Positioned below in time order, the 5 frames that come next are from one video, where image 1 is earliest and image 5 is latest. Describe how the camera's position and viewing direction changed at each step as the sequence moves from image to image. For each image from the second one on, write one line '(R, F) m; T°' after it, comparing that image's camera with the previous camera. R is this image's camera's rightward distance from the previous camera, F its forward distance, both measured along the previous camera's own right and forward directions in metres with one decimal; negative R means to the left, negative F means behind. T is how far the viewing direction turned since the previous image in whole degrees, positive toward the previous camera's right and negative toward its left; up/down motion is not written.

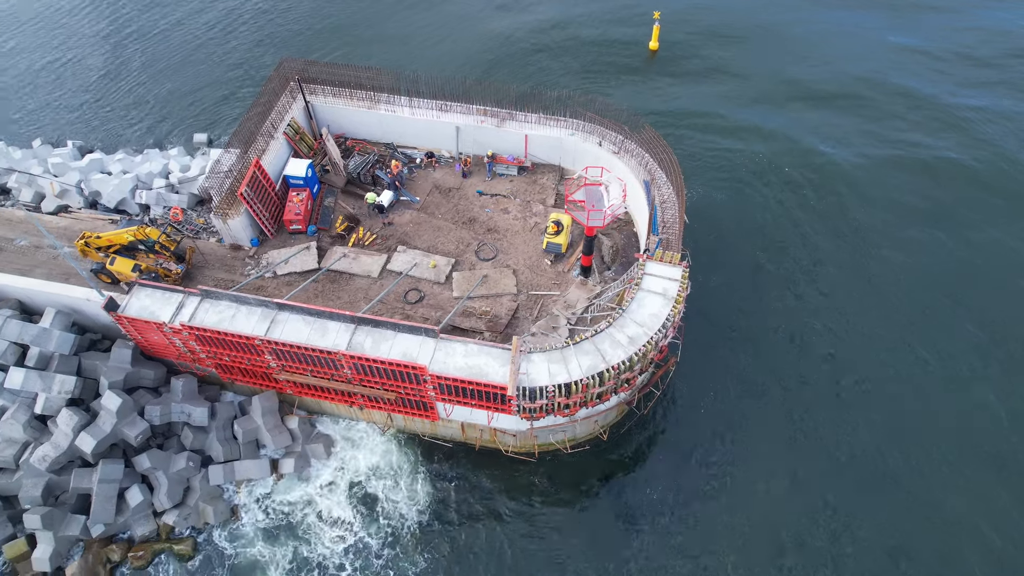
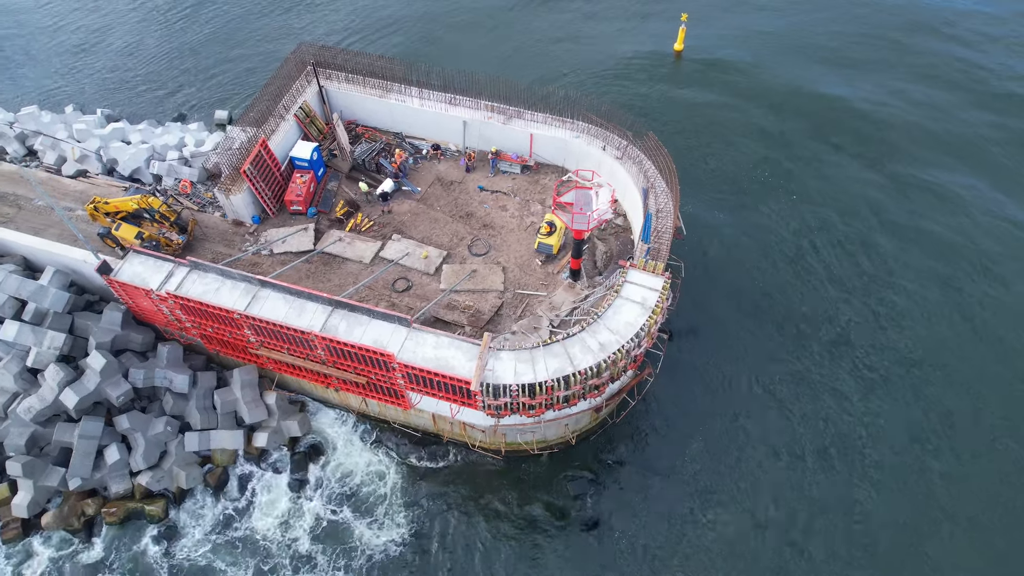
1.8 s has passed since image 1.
(+3.0, 0.0) m; -3°
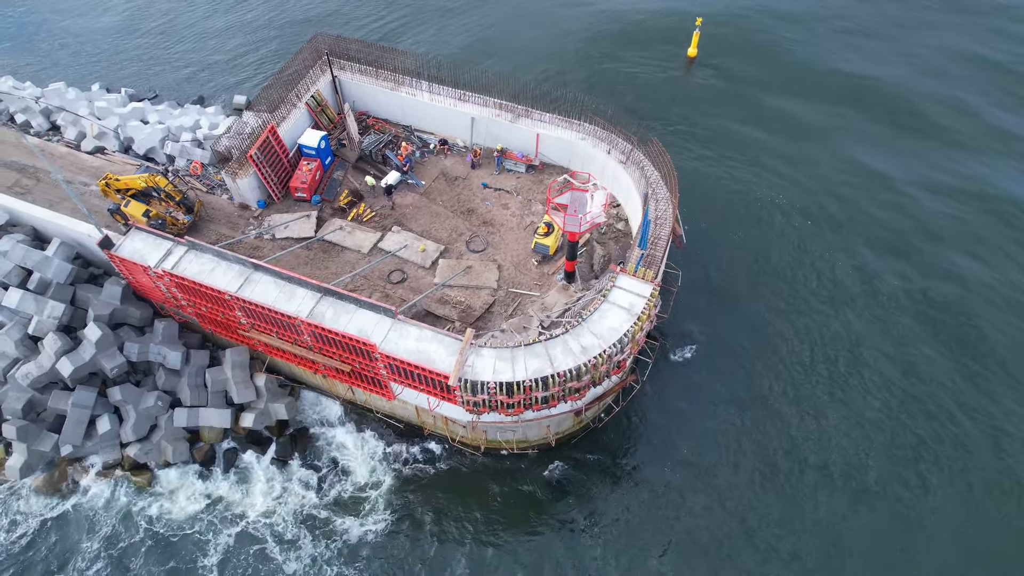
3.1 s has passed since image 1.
(+2.0, 0.0) m; -2°
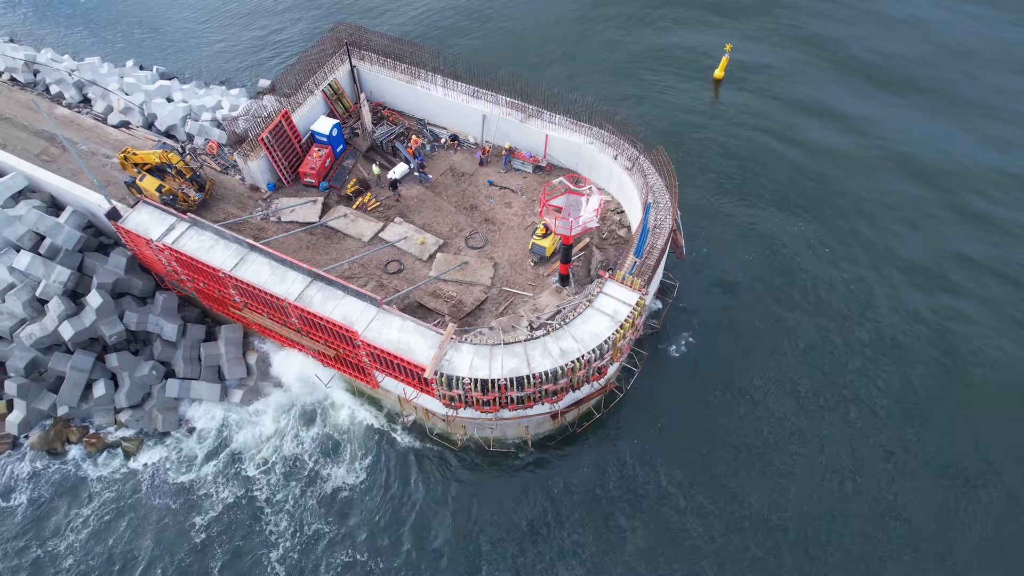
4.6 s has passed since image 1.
(+2.4, 0.0) m; -3°
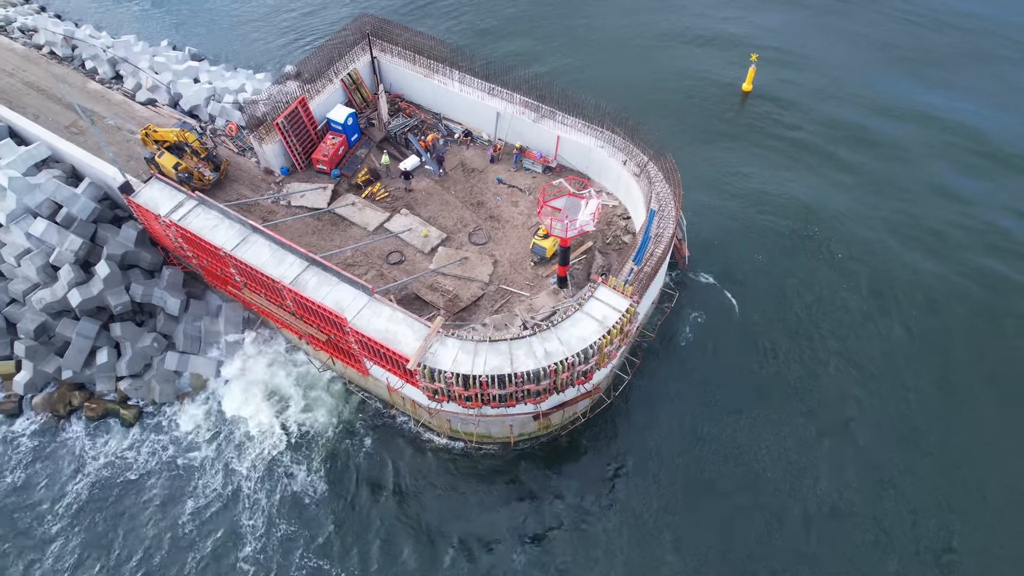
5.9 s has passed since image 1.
(+2.0, 0.0) m; -3°
